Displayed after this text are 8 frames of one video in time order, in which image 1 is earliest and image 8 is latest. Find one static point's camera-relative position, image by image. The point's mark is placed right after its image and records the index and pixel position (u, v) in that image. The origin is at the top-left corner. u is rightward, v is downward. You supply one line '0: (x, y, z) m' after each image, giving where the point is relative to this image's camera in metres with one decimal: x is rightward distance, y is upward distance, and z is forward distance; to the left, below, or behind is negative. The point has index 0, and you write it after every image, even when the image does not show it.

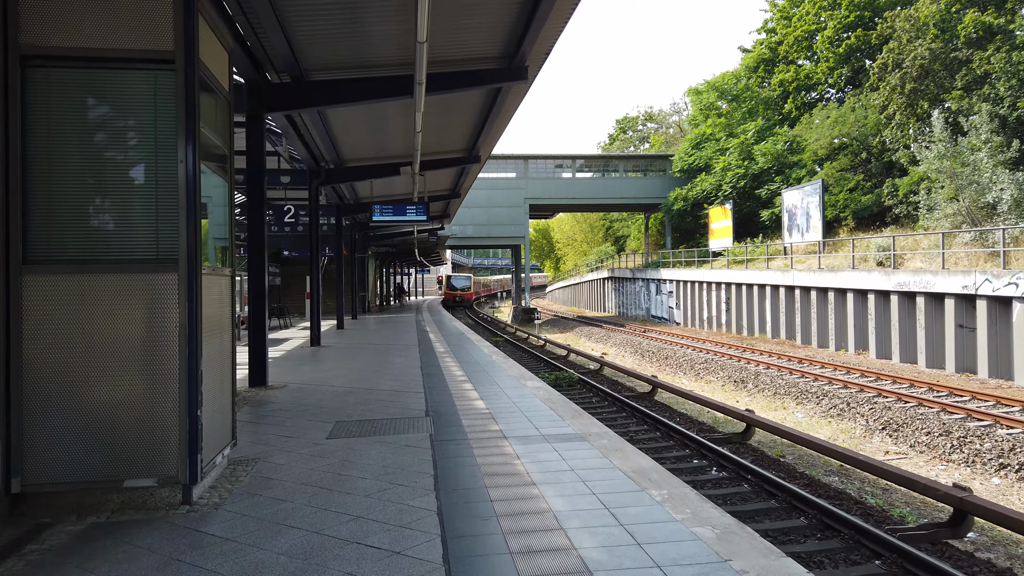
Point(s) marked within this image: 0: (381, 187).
0: (-3.1, +2.4, +17.8) m
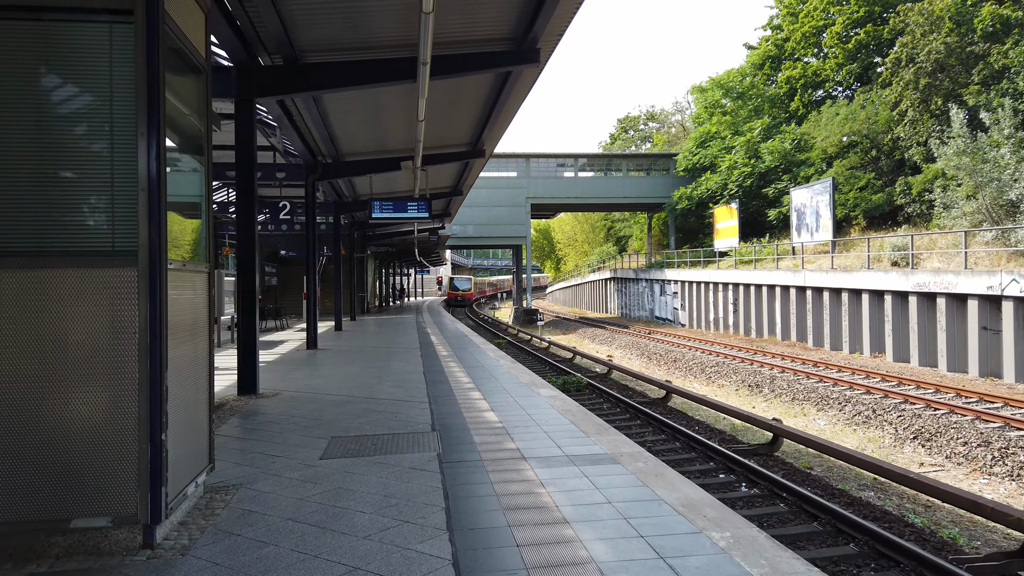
0: (-3.0, +2.4, +17.1) m
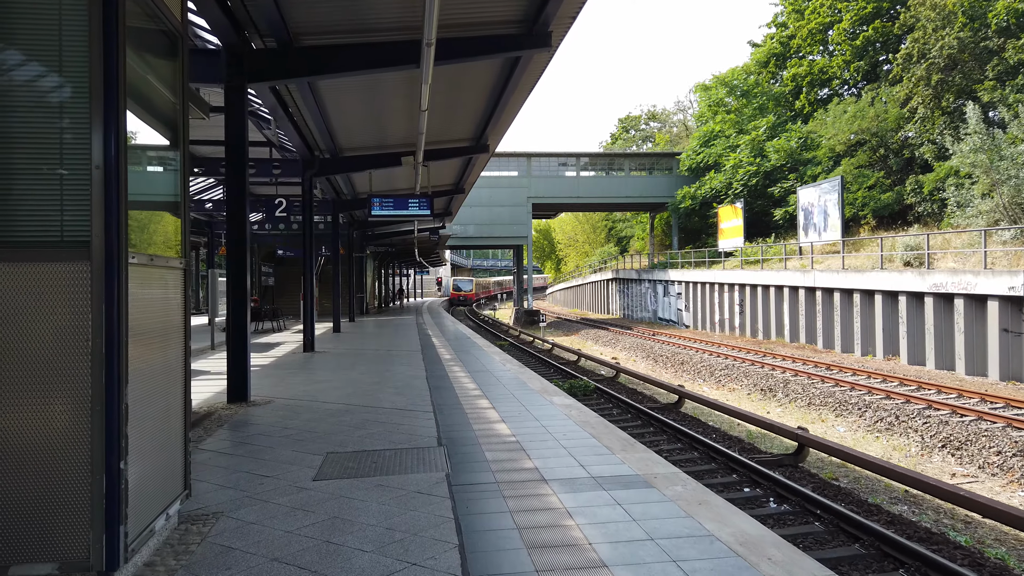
0: (-2.9, +2.4, +16.6) m
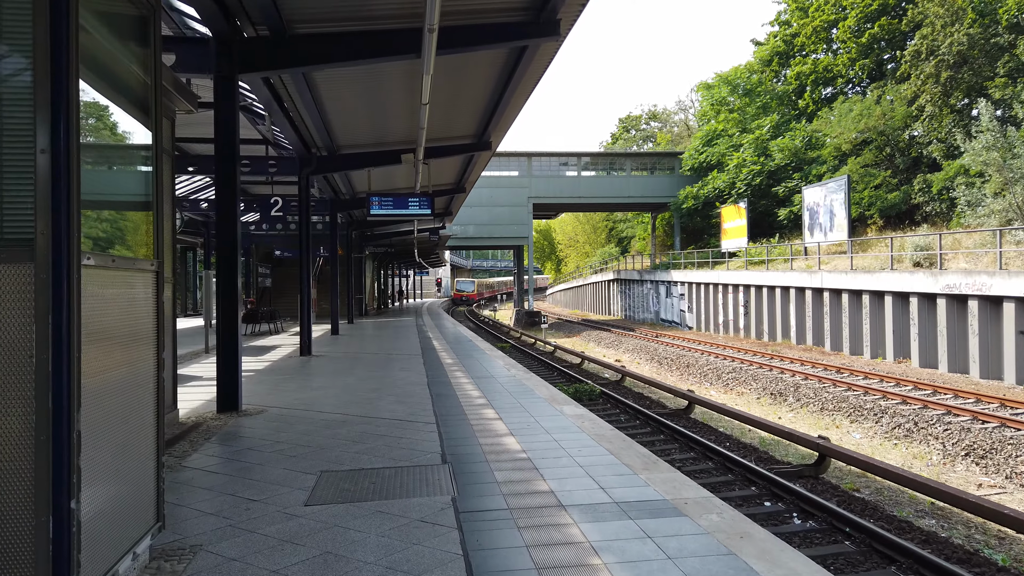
0: (-2.9, +2.4, +16.2) m
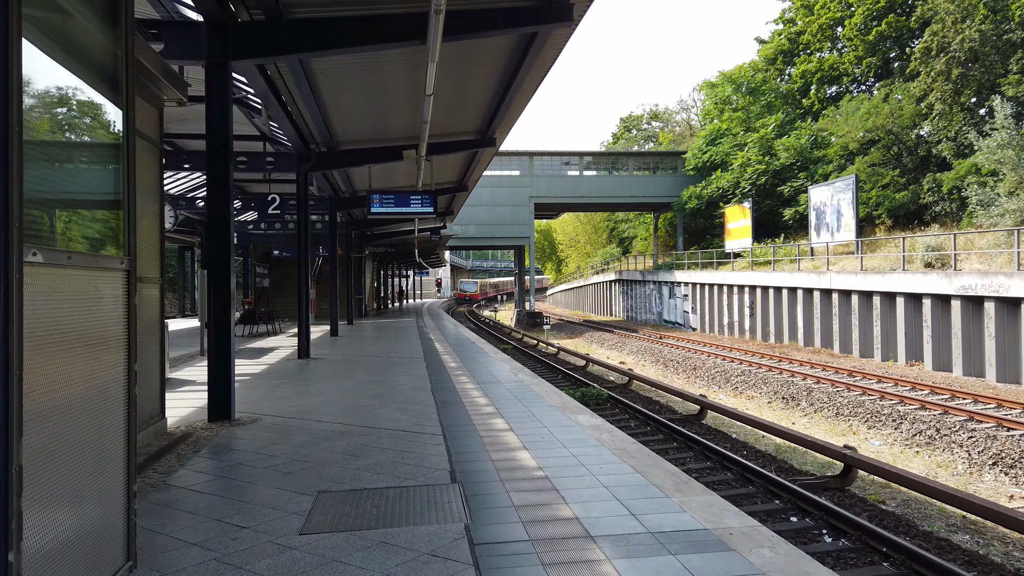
0: (-2.8, +2.4, +15.7) m
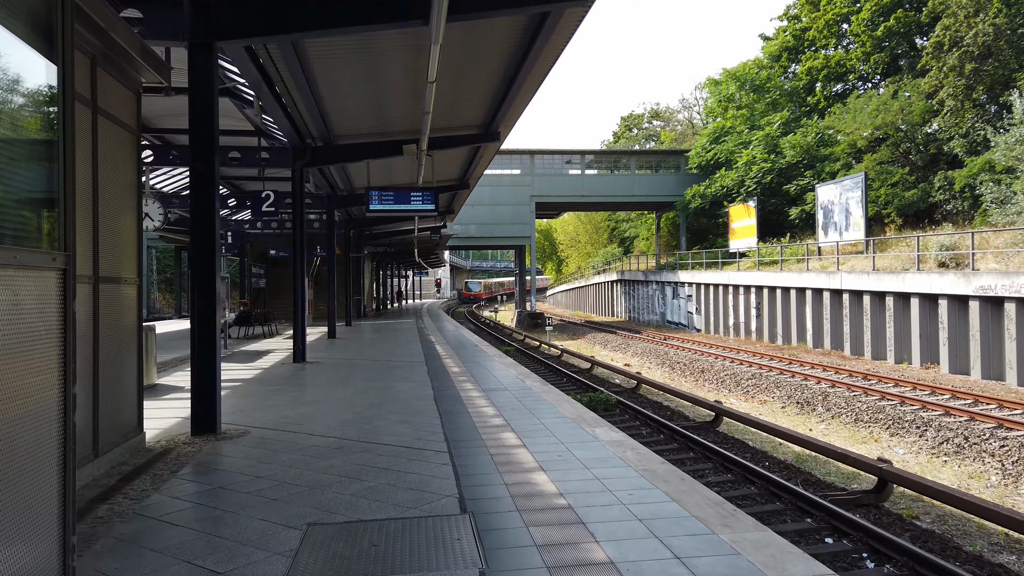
0: (-2.7, +2.4, +15.2) m
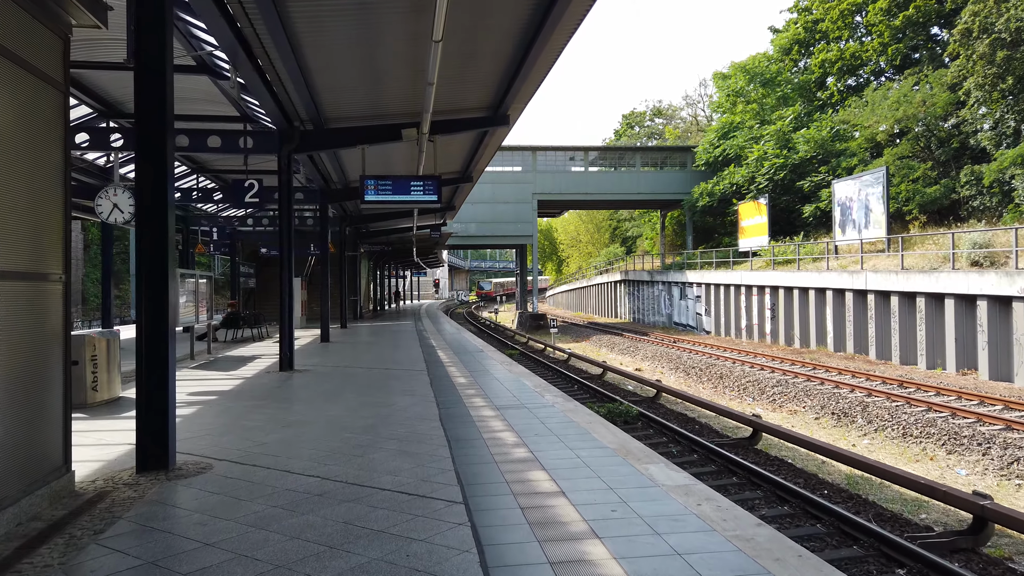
0: (-2.6, +2.4, +14.0) m
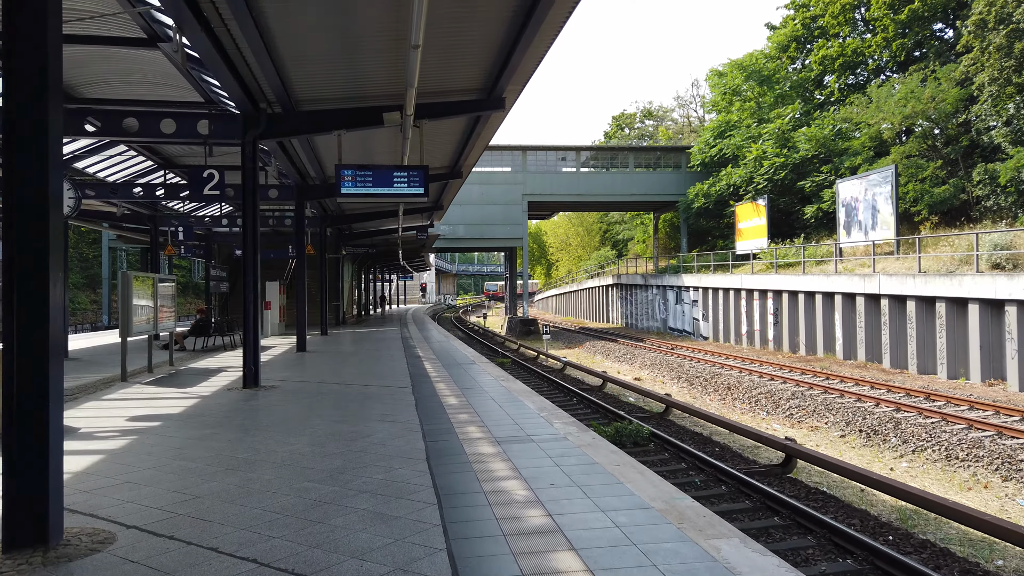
0: (-2.7, +2.3, +12.7) m
